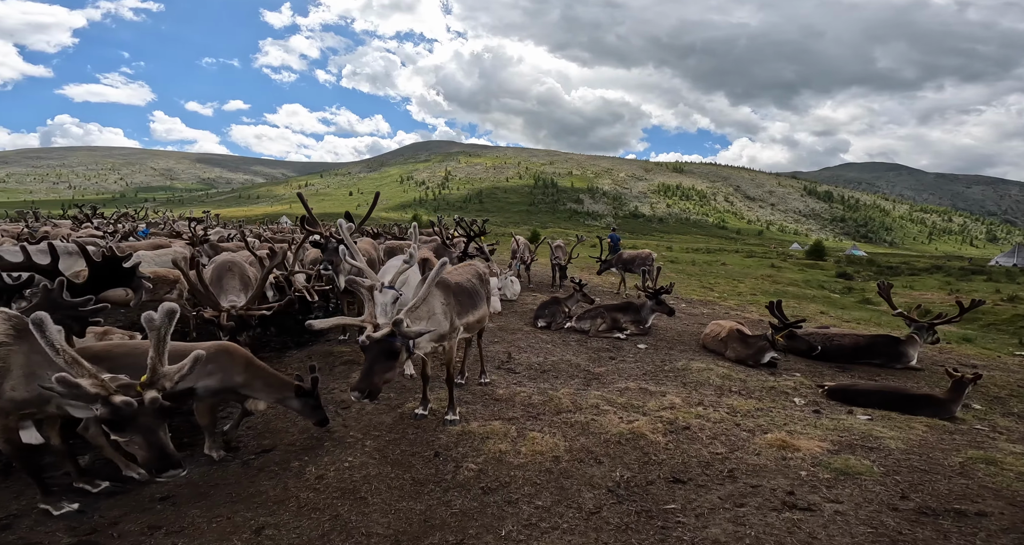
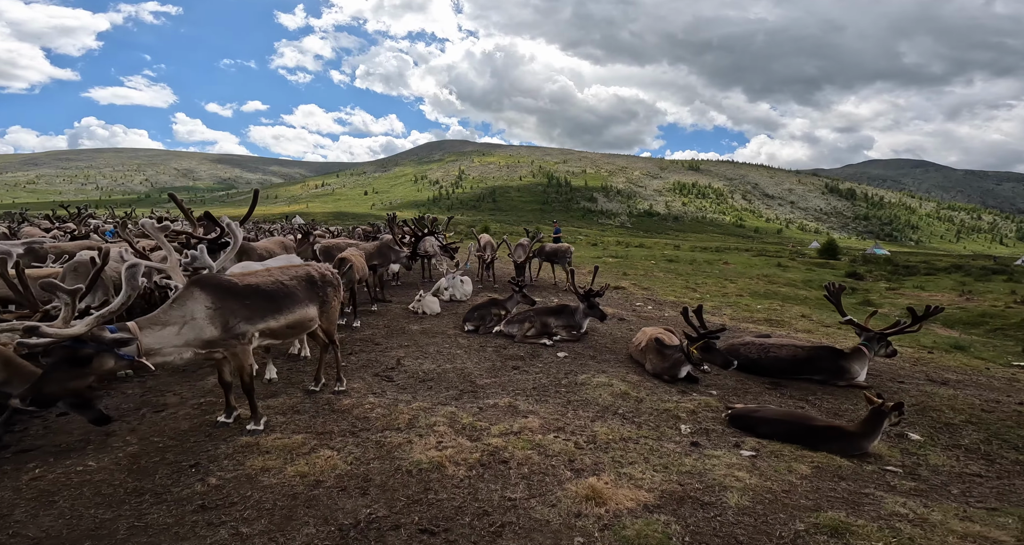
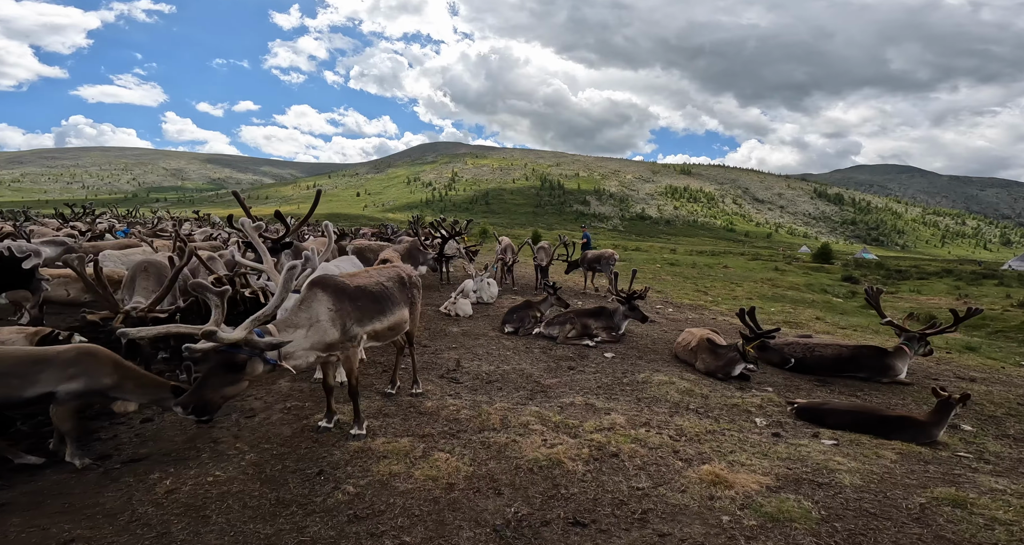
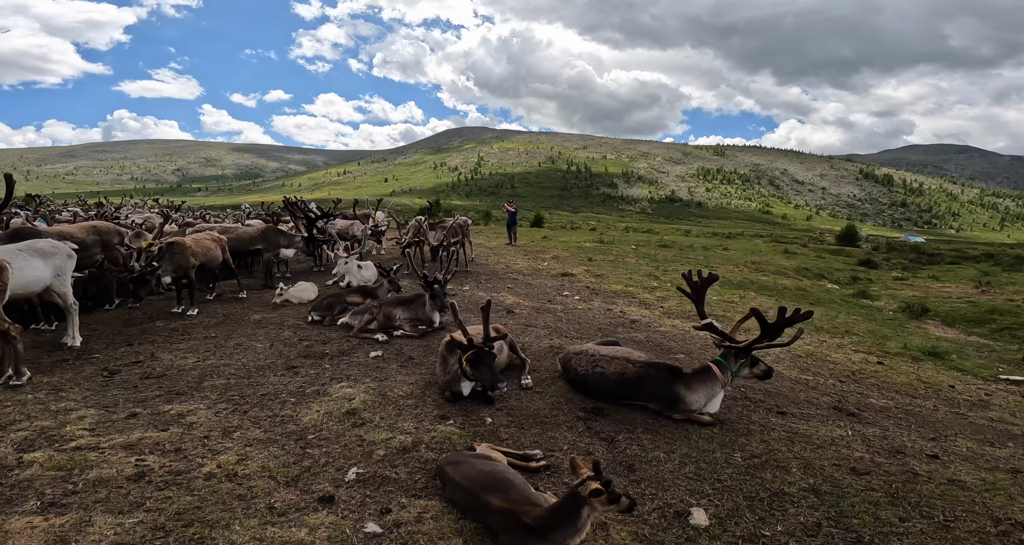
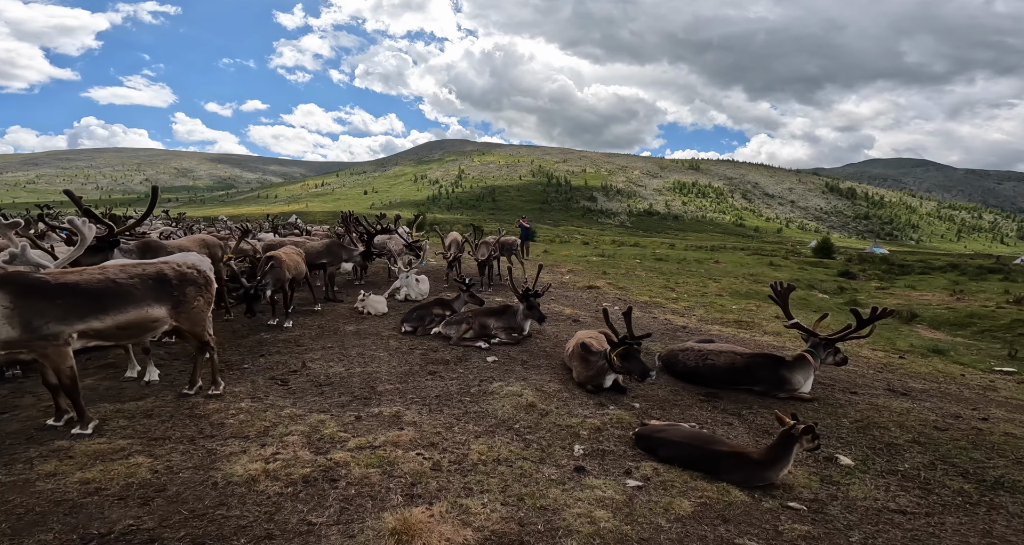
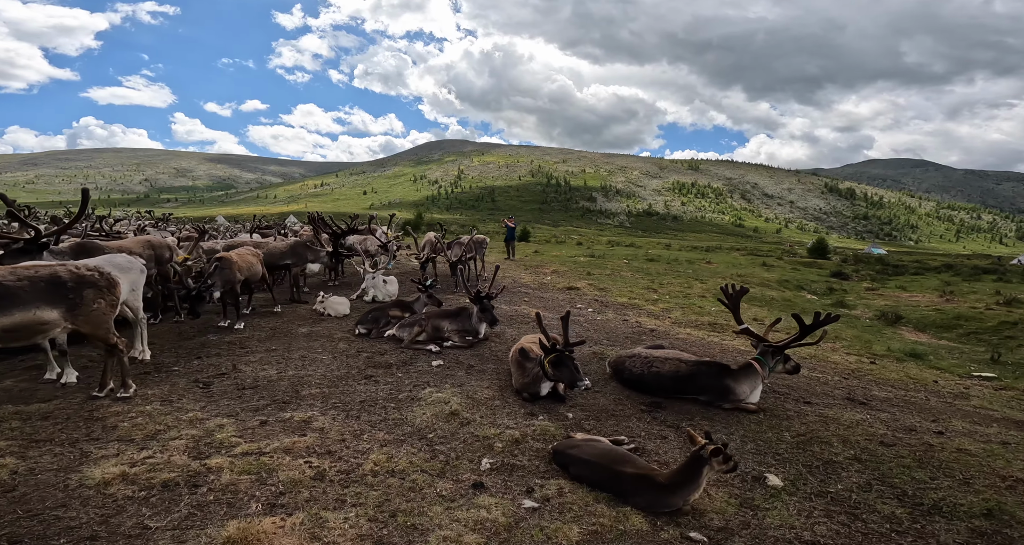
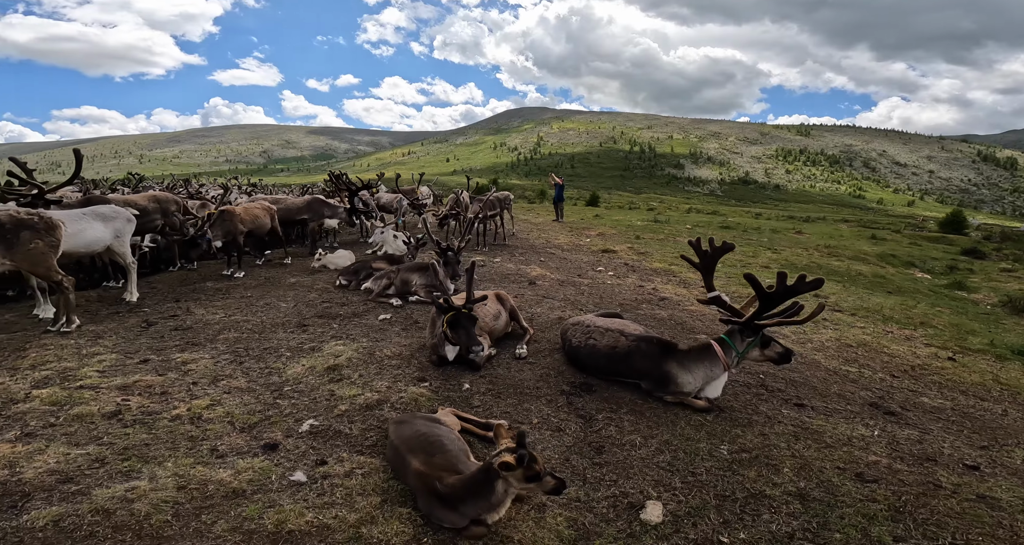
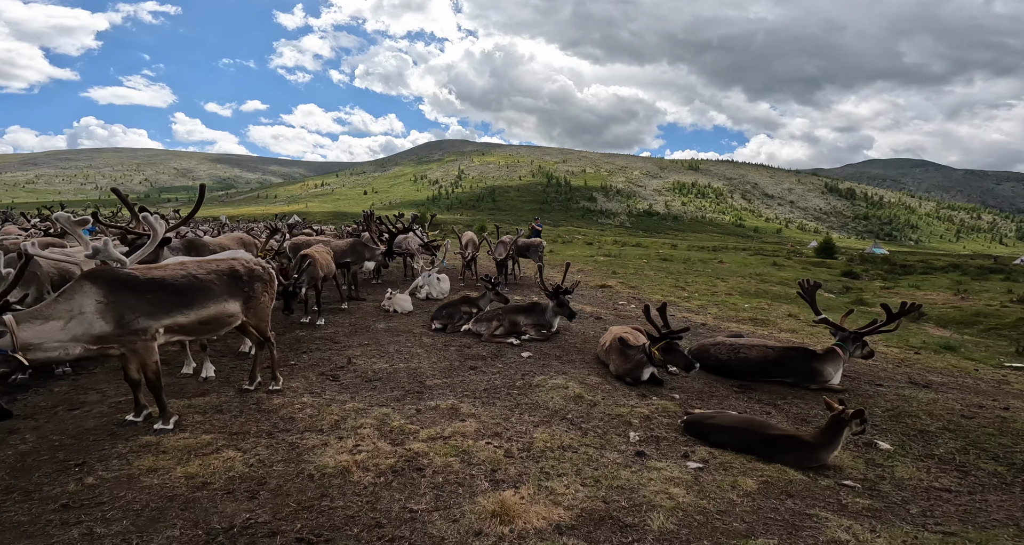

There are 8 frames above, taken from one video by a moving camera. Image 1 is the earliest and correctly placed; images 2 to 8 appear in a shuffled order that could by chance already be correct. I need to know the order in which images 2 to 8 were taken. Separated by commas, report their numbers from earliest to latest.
3, 2, 8, 5, 6, 4, 7
